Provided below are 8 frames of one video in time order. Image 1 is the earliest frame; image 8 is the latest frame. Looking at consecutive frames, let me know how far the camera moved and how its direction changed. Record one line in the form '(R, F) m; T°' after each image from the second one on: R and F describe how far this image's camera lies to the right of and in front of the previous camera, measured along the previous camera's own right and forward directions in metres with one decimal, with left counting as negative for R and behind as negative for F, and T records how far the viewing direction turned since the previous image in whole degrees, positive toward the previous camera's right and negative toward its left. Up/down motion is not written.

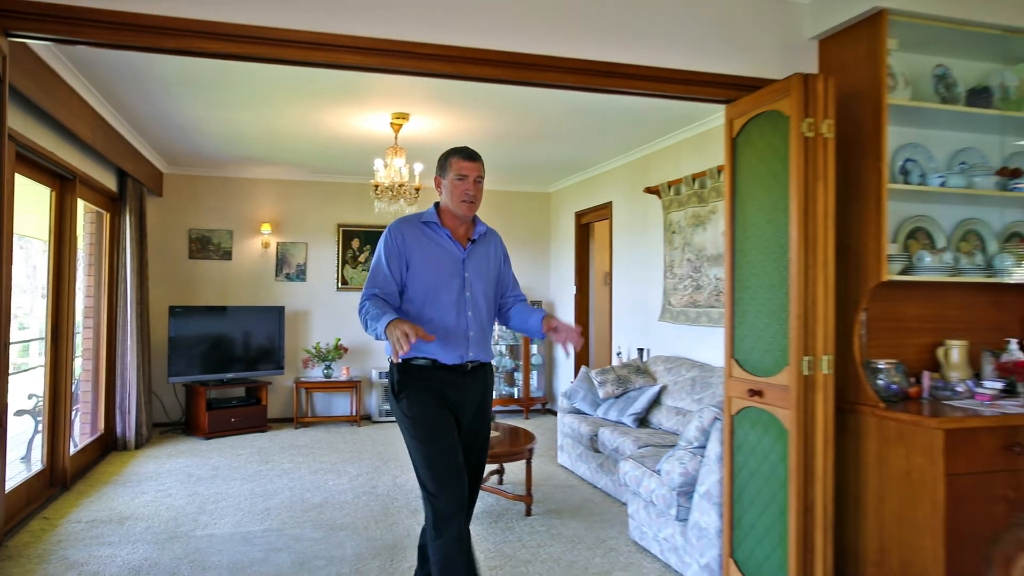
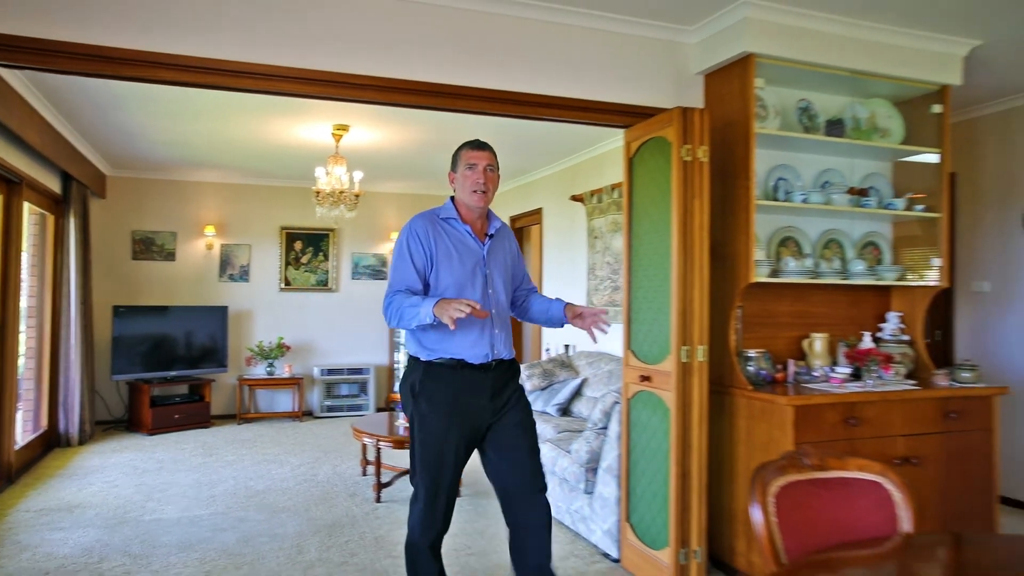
(+0.1, -0.3) m; +4°
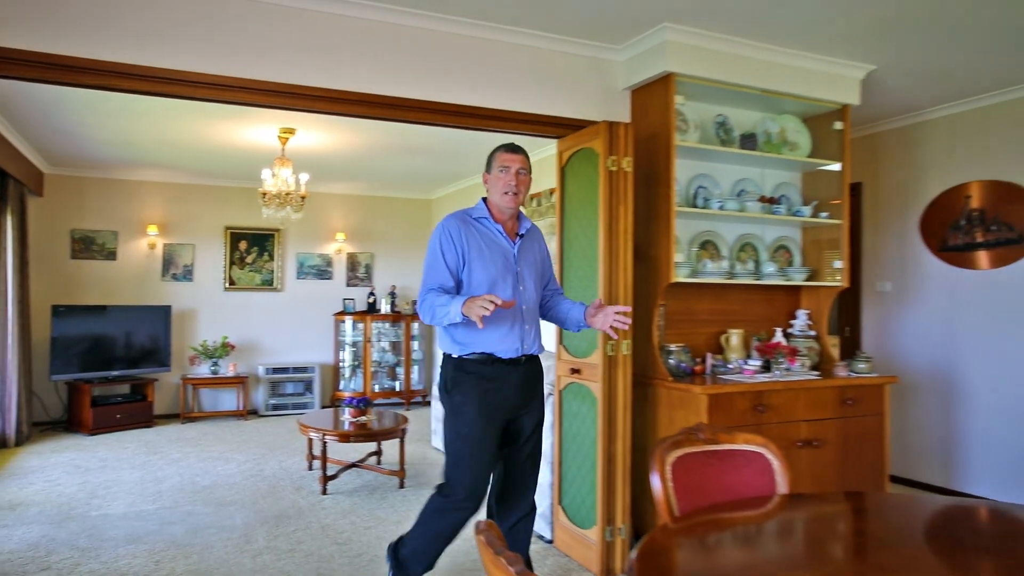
(0.0, -0.2) m; +4°
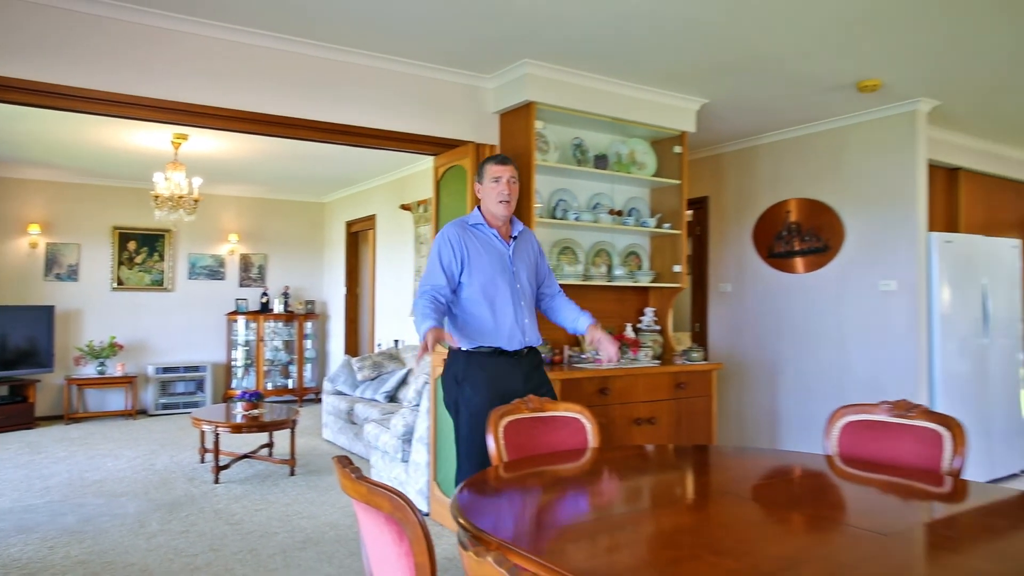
(+0.1, -0.4) m; +8°
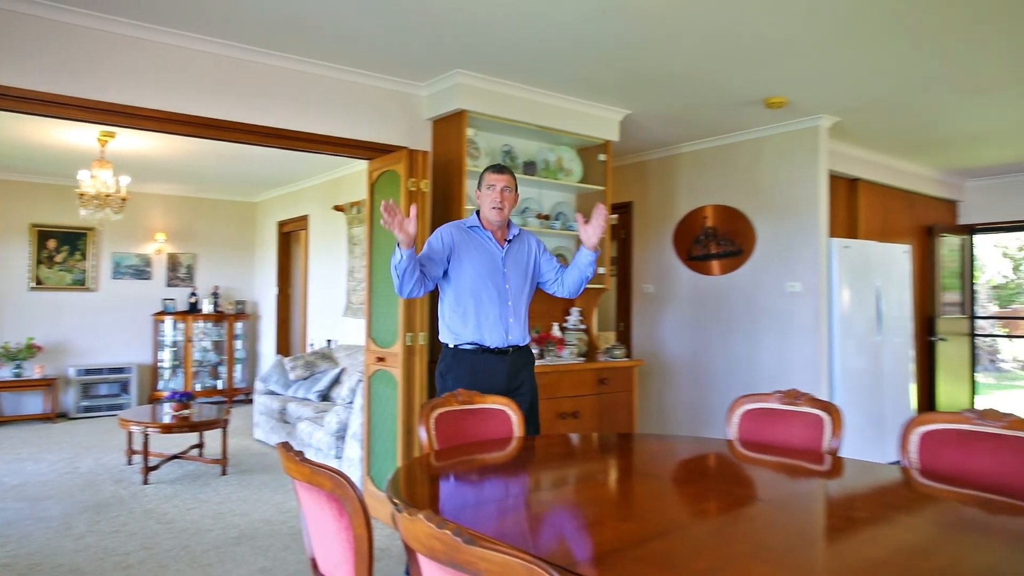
(0.0, -0.2) m; +5°
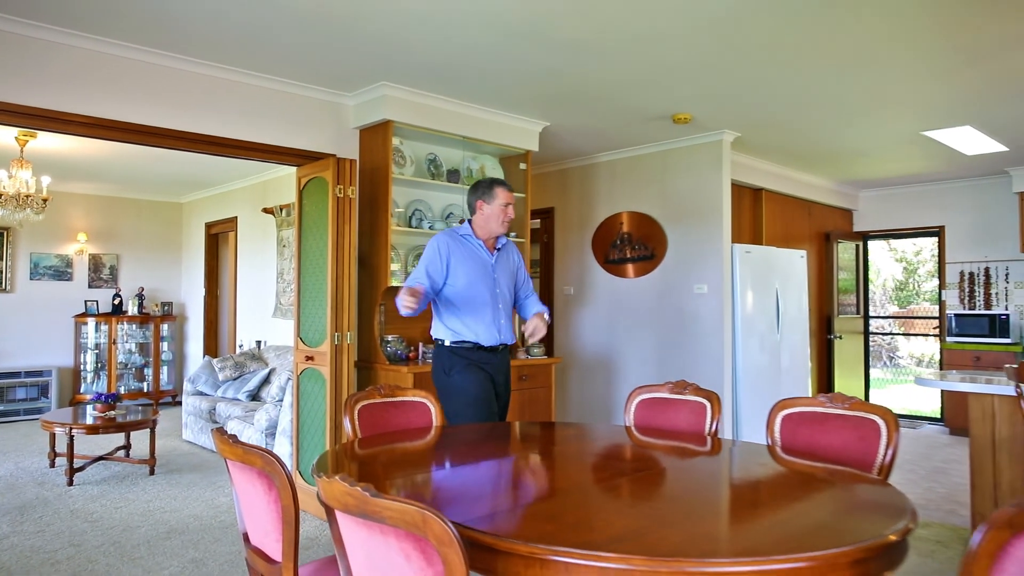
(+0.1, -0.2) m; +5°
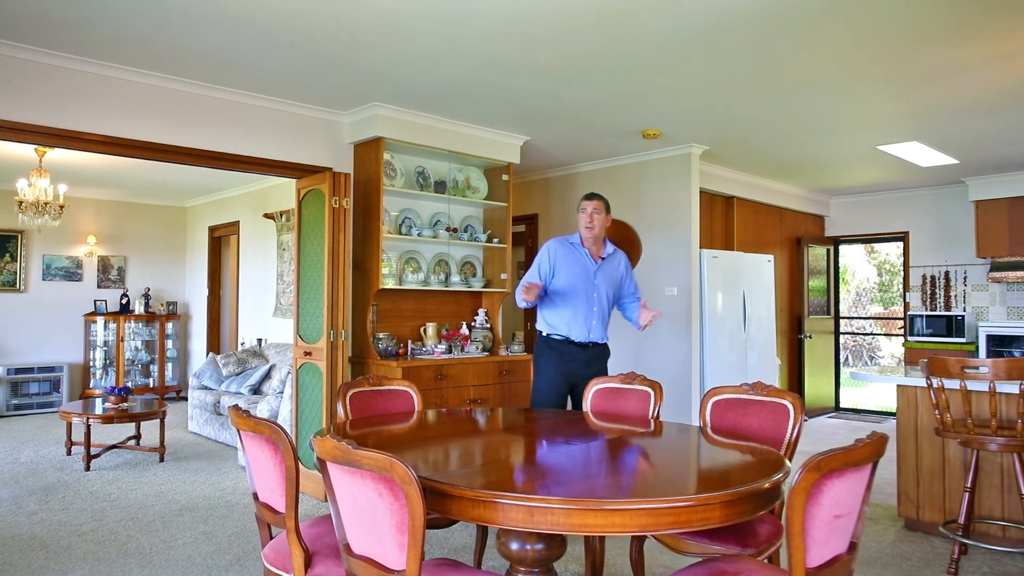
(+0.1, -0.4) m; 0°
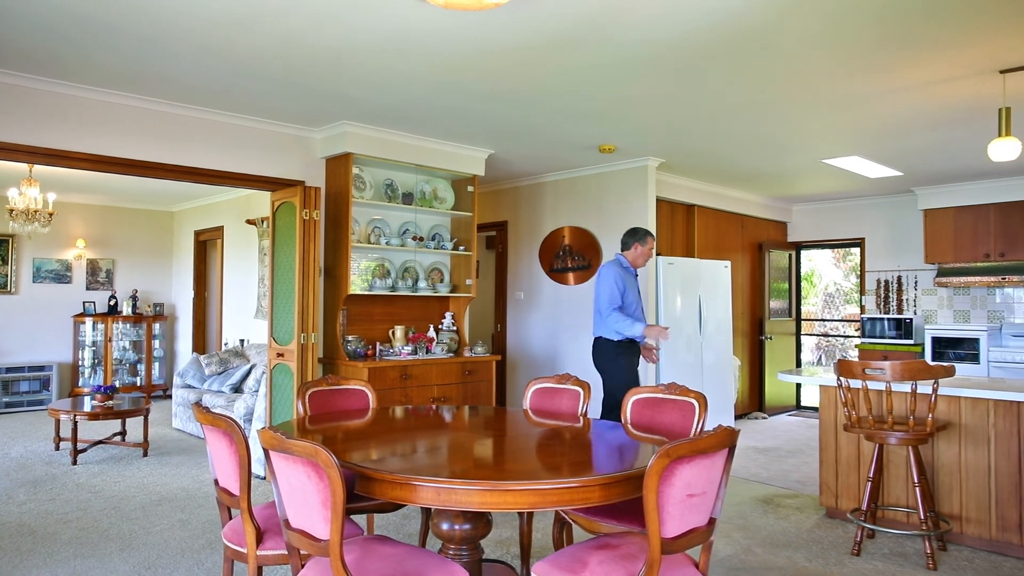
(+0.2, -0.3) m; 0°
